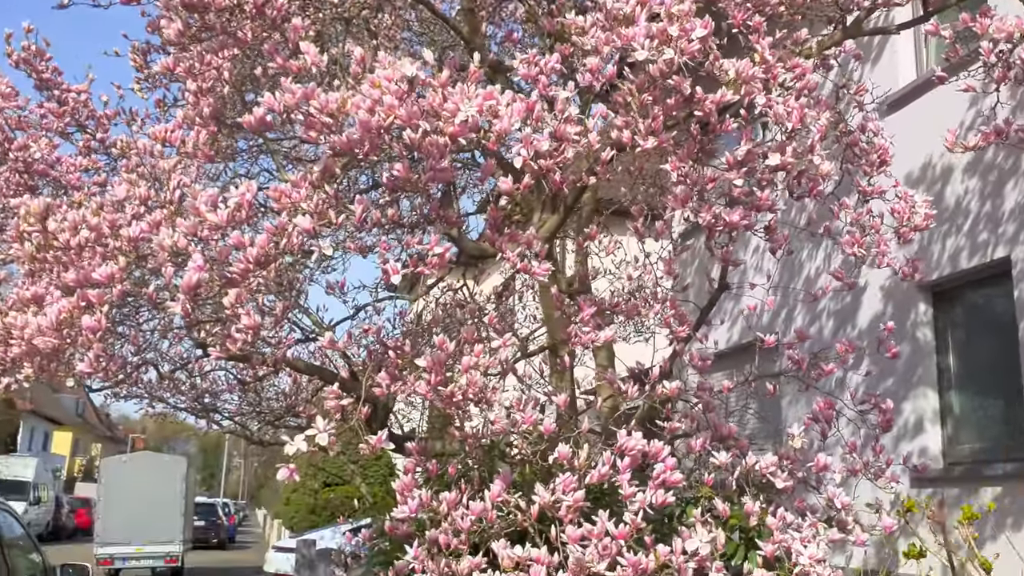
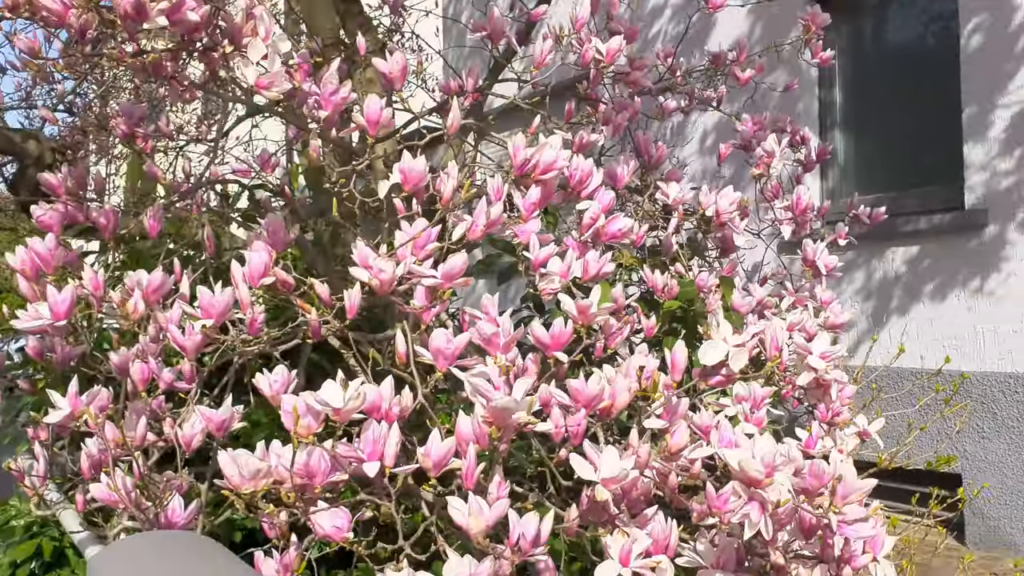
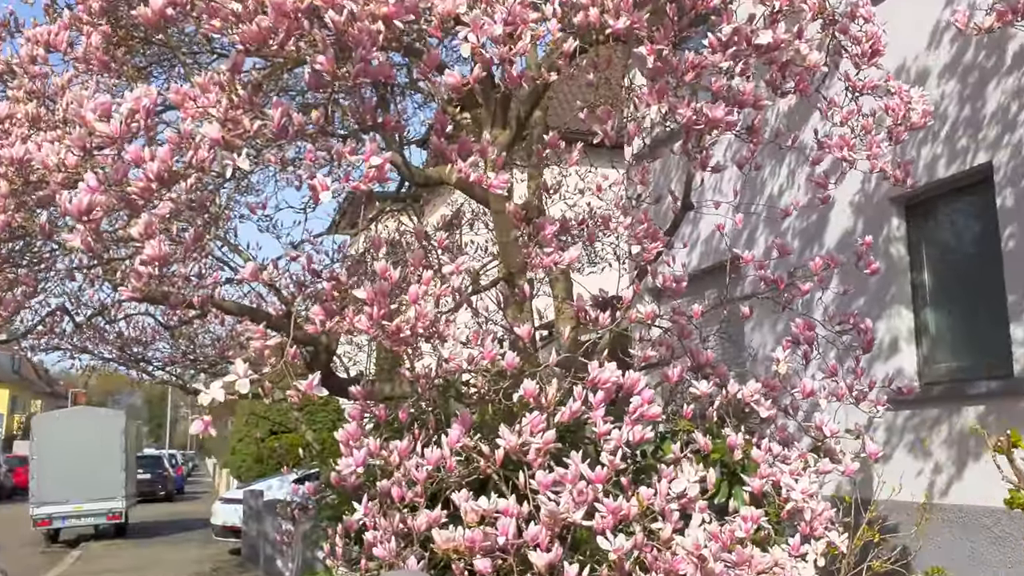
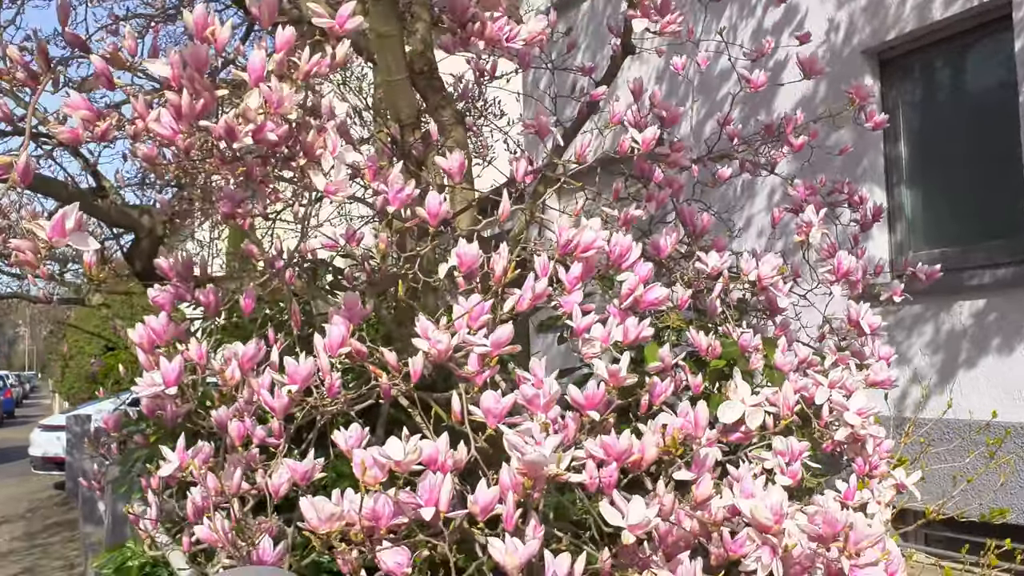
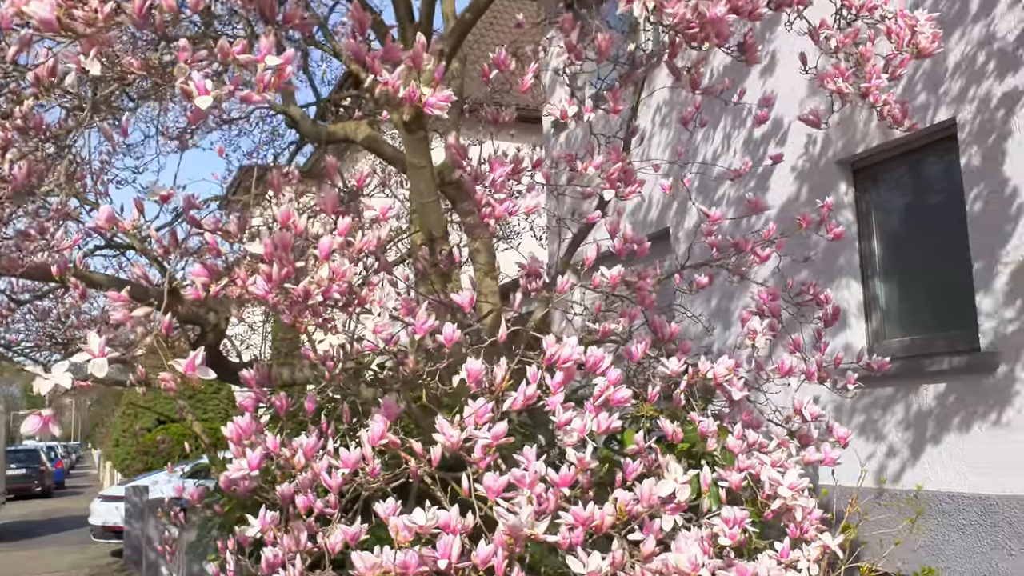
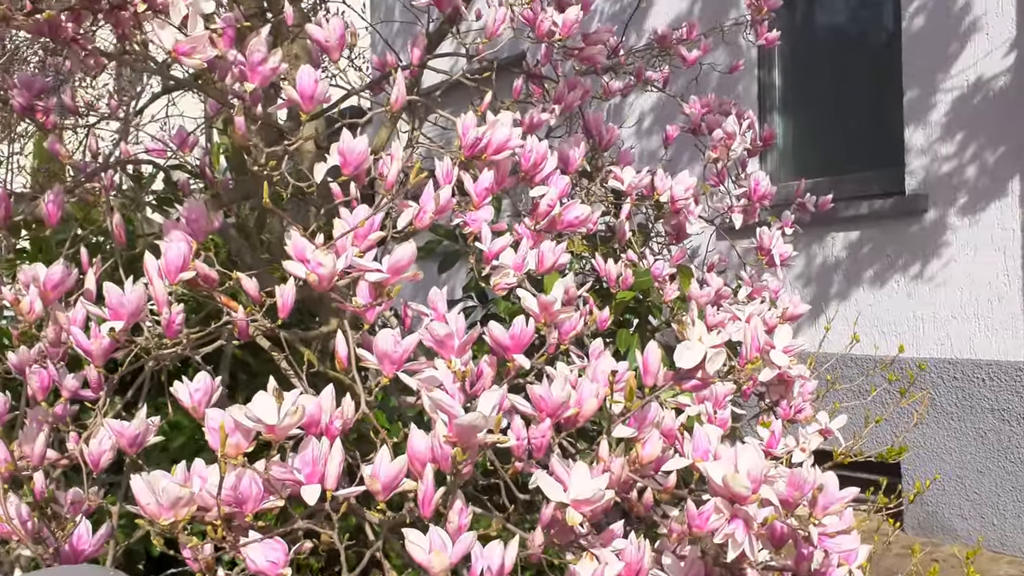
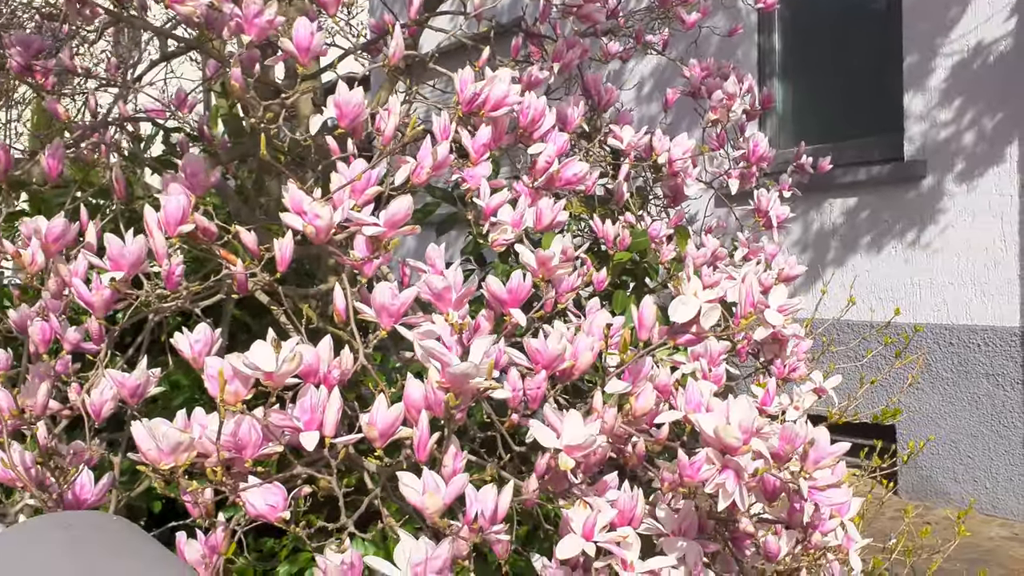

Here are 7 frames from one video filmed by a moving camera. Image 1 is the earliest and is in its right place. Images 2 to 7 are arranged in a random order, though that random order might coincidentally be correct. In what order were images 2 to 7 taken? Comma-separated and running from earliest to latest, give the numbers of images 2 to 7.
3, 5, 4, 2, 7, 6
